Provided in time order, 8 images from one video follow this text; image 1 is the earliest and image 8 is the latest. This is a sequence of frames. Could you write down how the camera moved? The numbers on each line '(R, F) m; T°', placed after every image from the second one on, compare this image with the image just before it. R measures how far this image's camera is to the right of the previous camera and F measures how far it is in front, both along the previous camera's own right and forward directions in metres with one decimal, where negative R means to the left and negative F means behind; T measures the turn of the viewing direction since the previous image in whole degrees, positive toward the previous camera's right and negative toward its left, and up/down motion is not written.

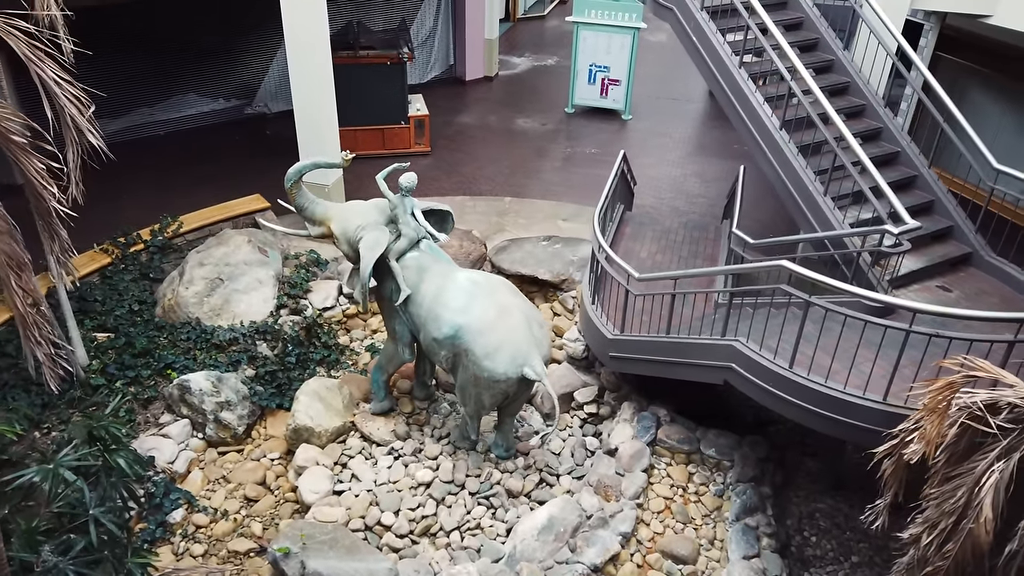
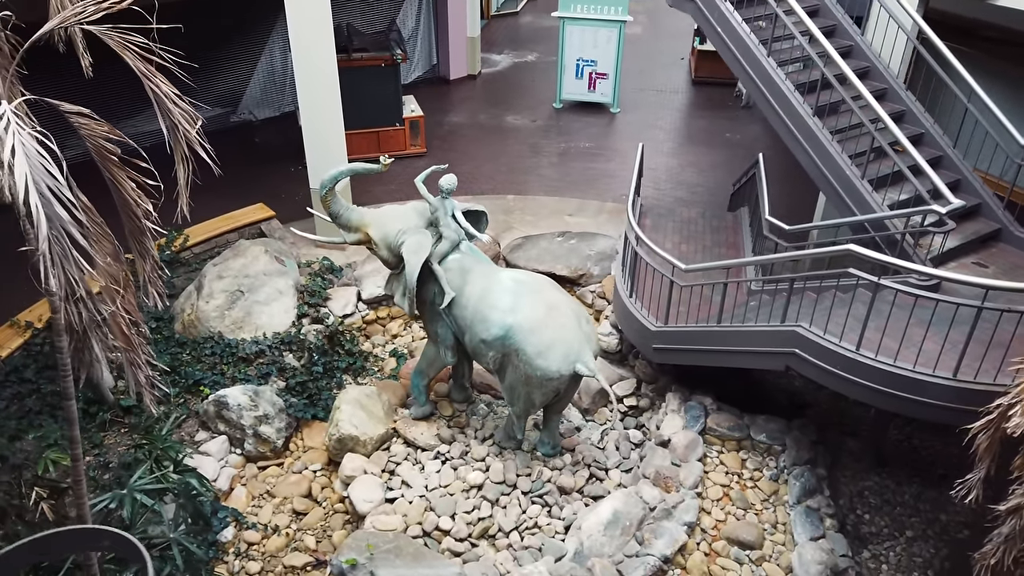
(-0.6, 0.0) m; +3°
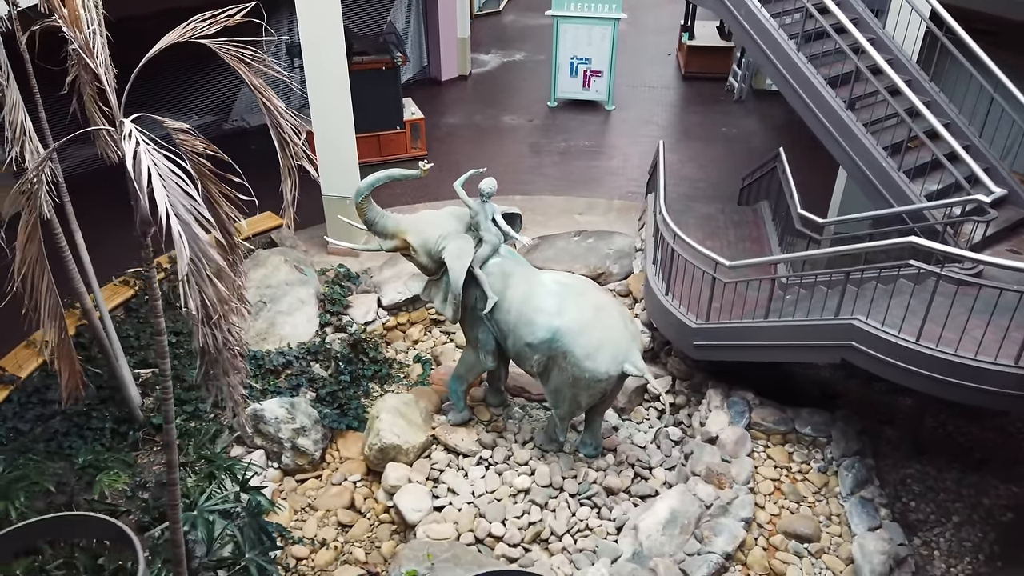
(-0.5, 0.0) m; +2°
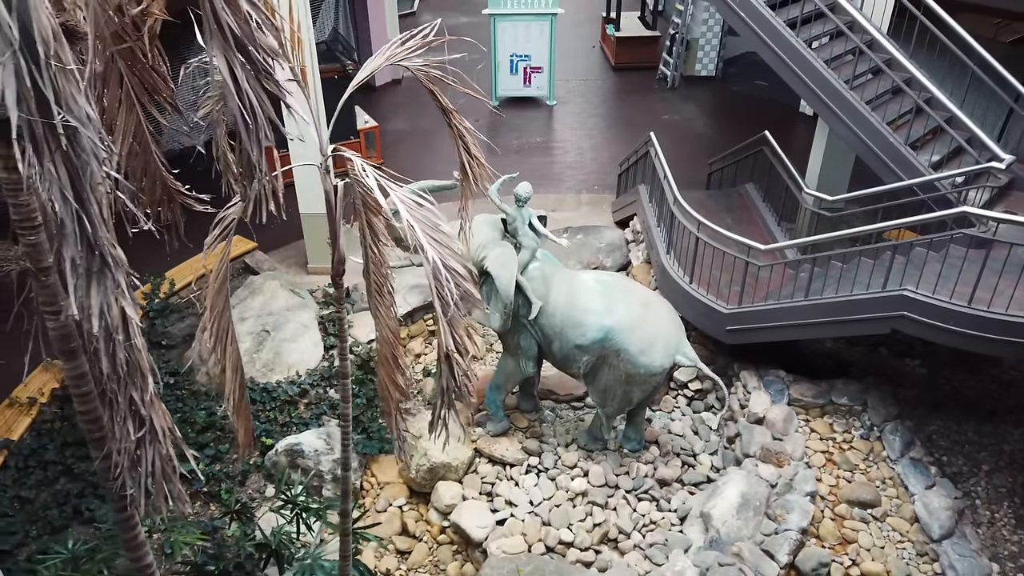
(-1.0, +0.1) m; +7°
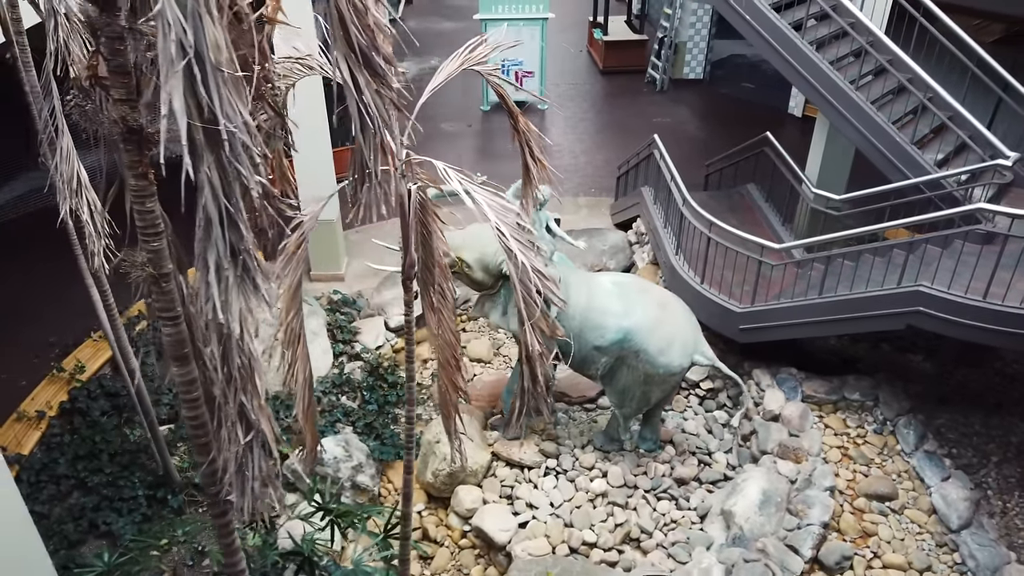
(-0.3, 0.0) m; +2°
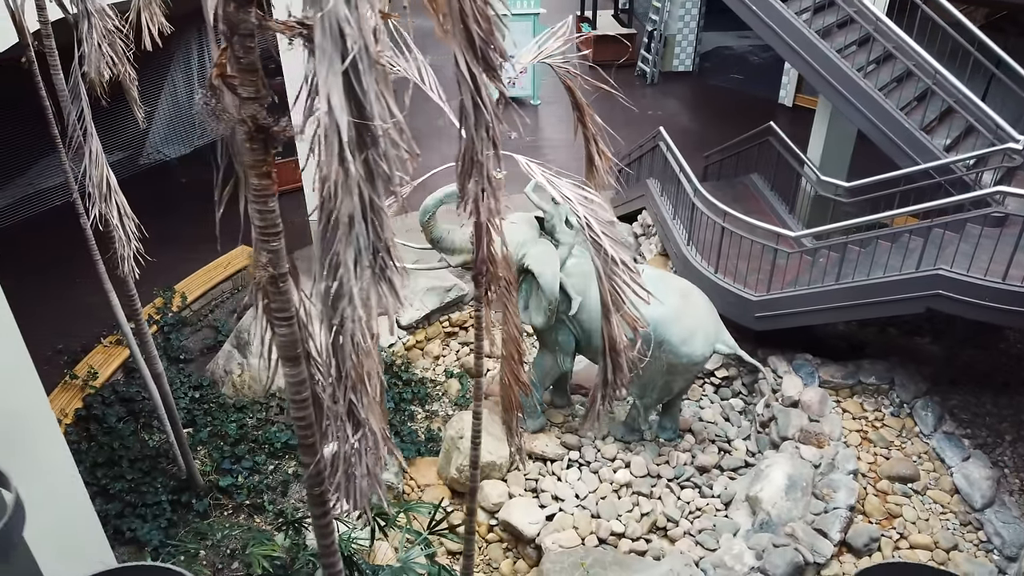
(-0.3, 0.0) m; +1°
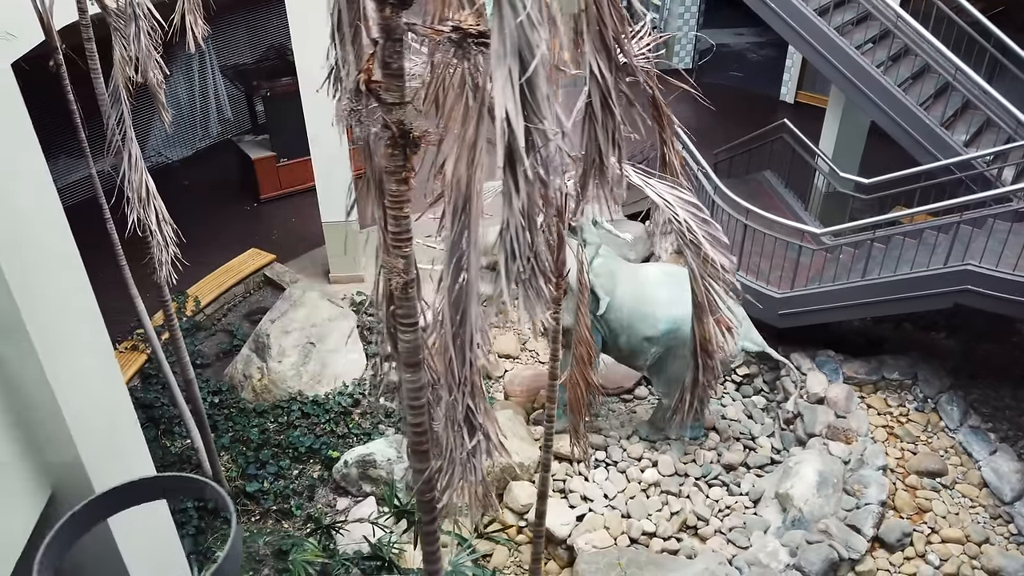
(-0.3, 0.0) m; +1°
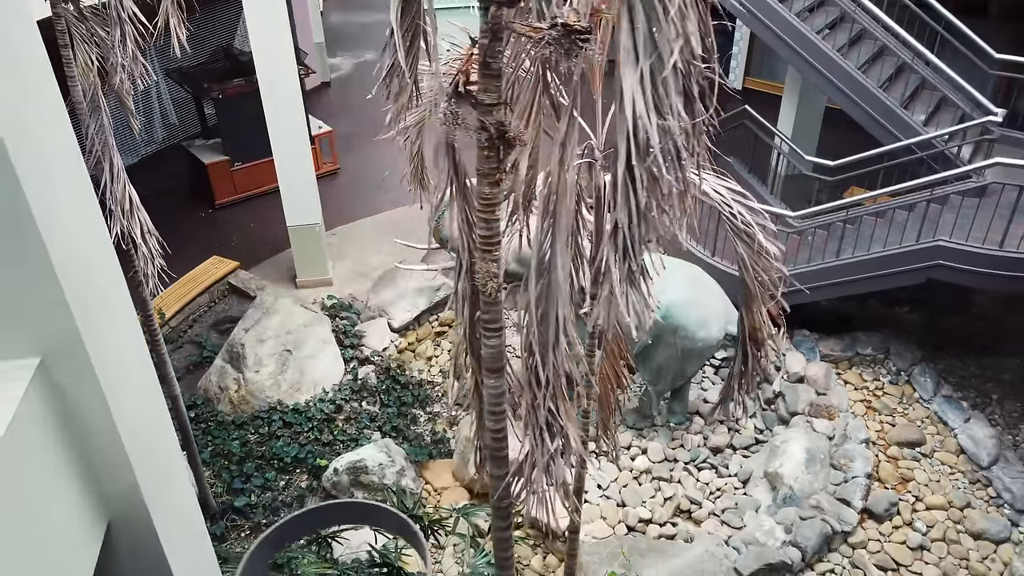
(-0.3, 0.0) m; +4°
